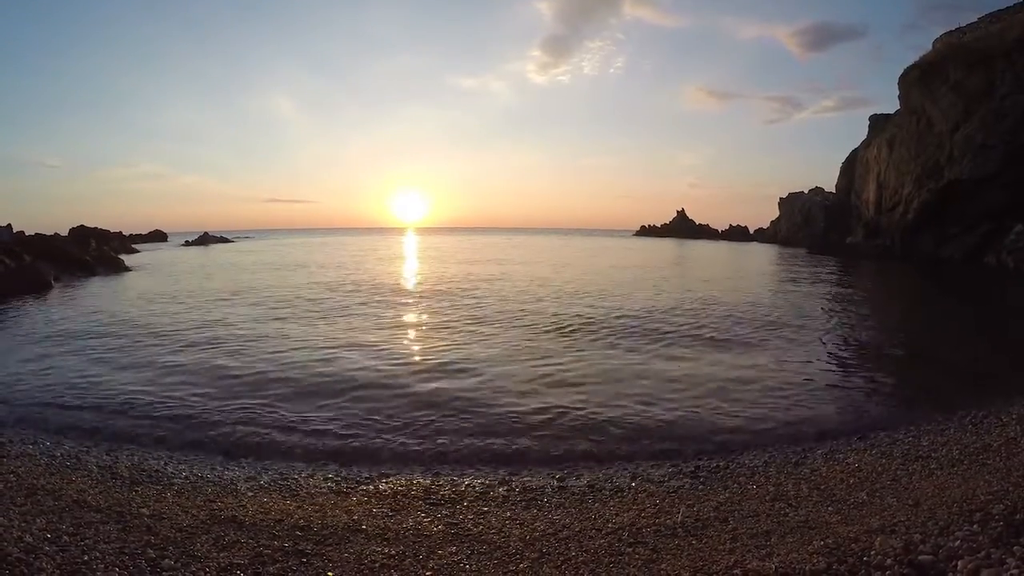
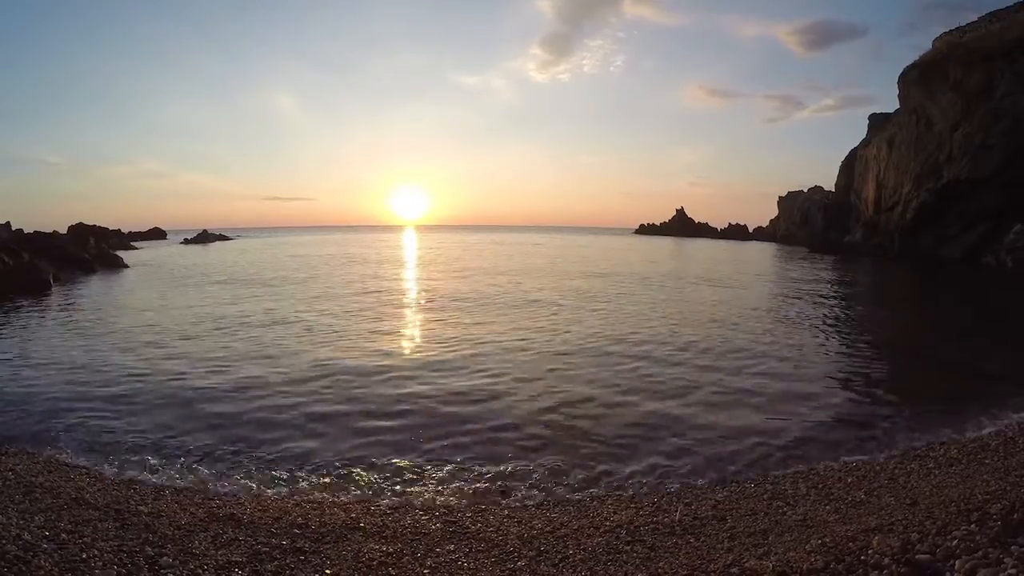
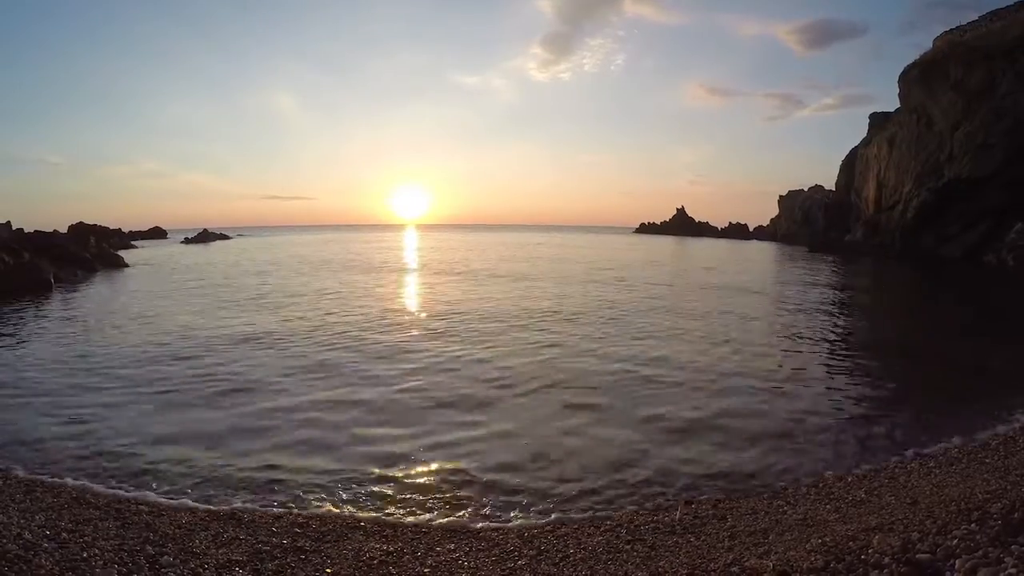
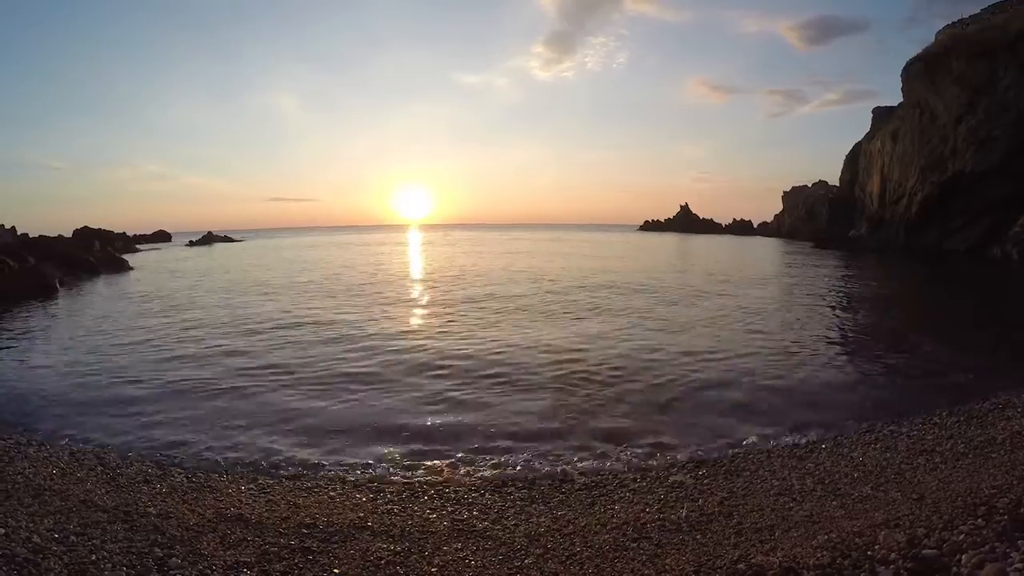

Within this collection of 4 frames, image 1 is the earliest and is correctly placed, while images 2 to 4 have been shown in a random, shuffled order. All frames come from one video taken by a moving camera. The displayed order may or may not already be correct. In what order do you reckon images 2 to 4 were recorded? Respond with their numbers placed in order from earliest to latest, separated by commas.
2, 3, 4
